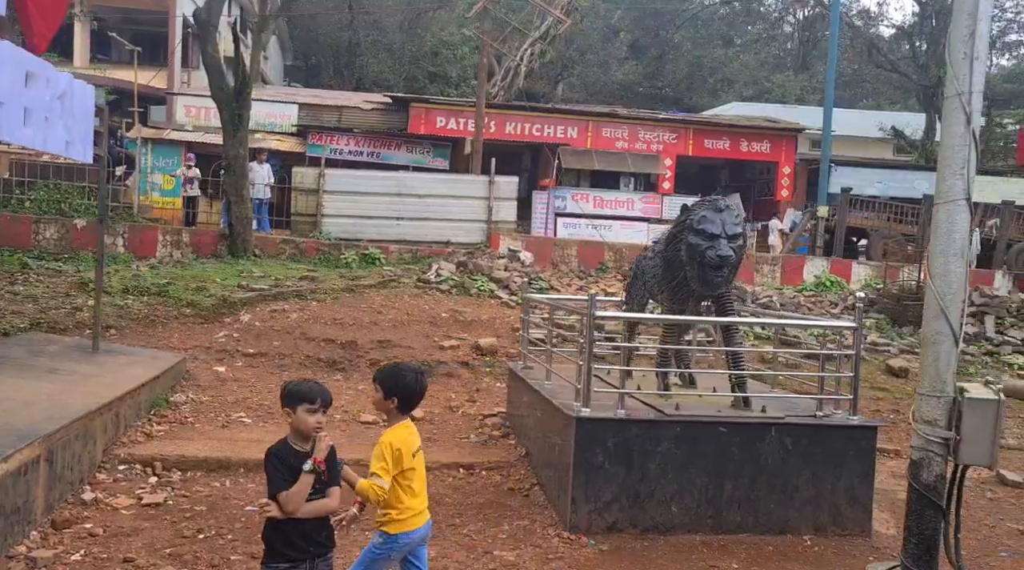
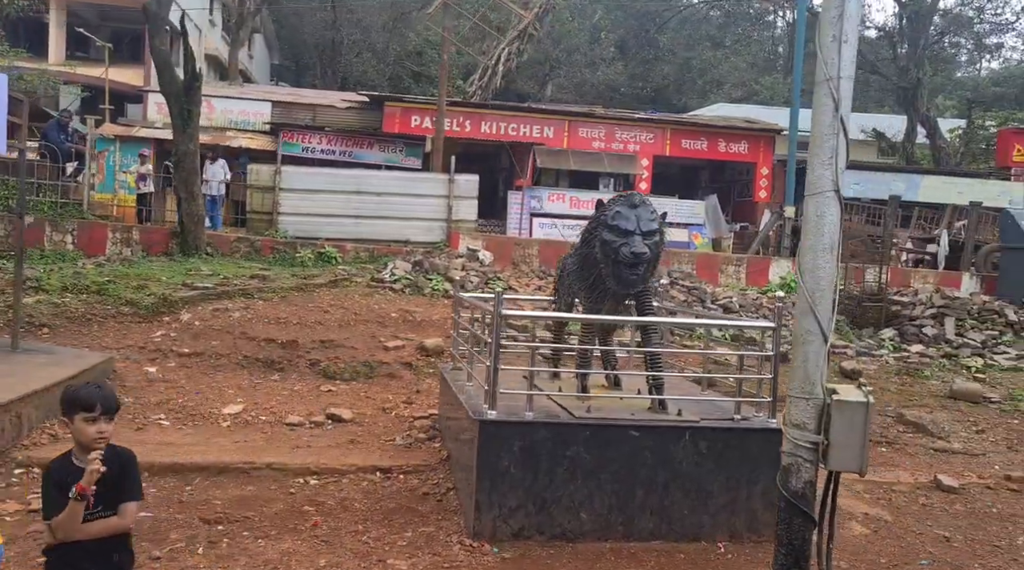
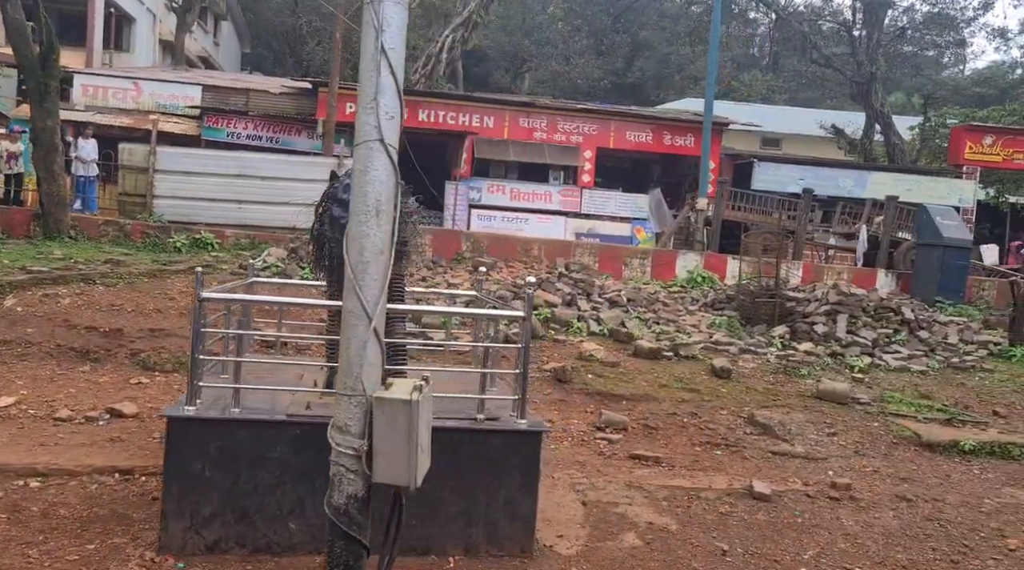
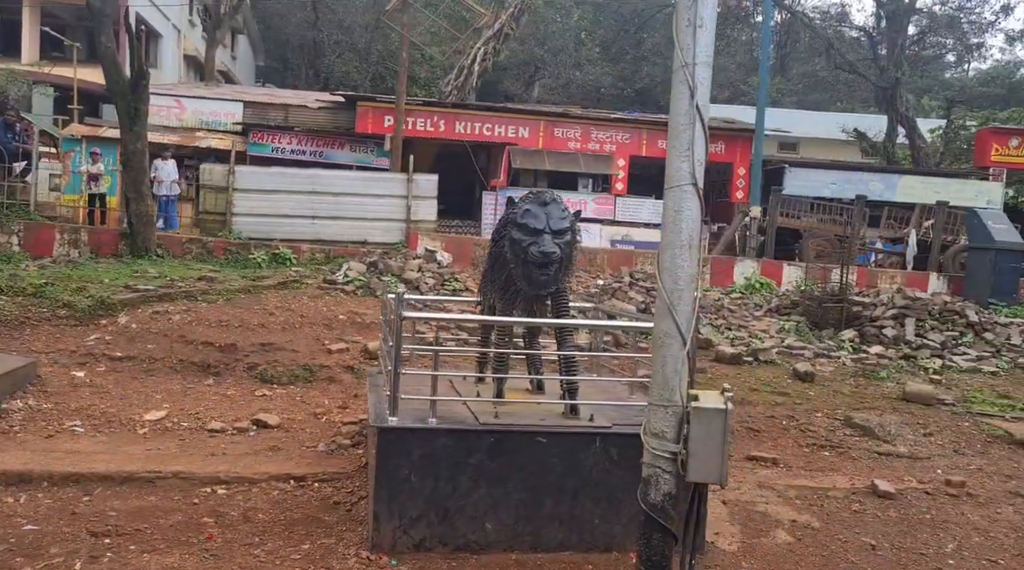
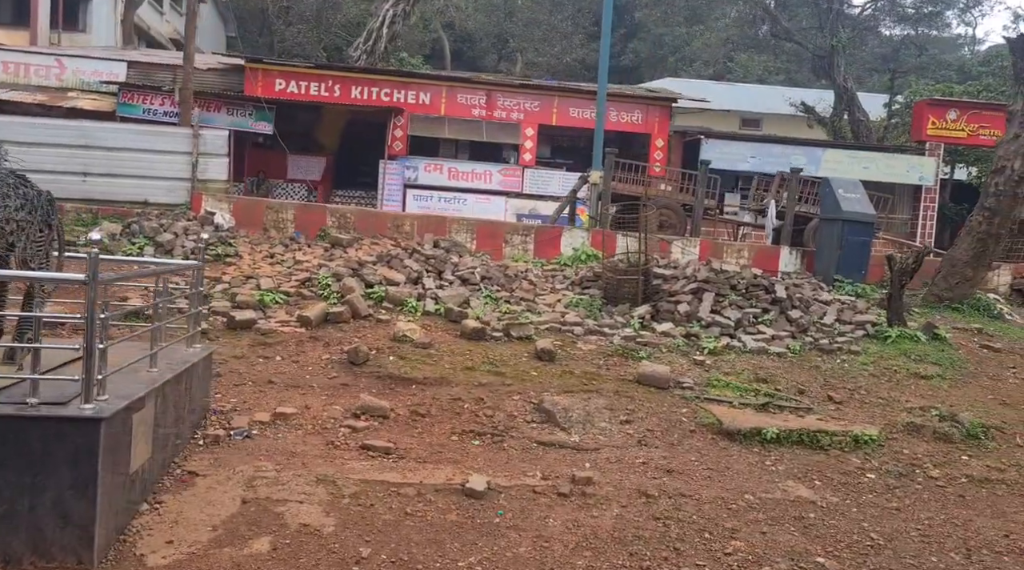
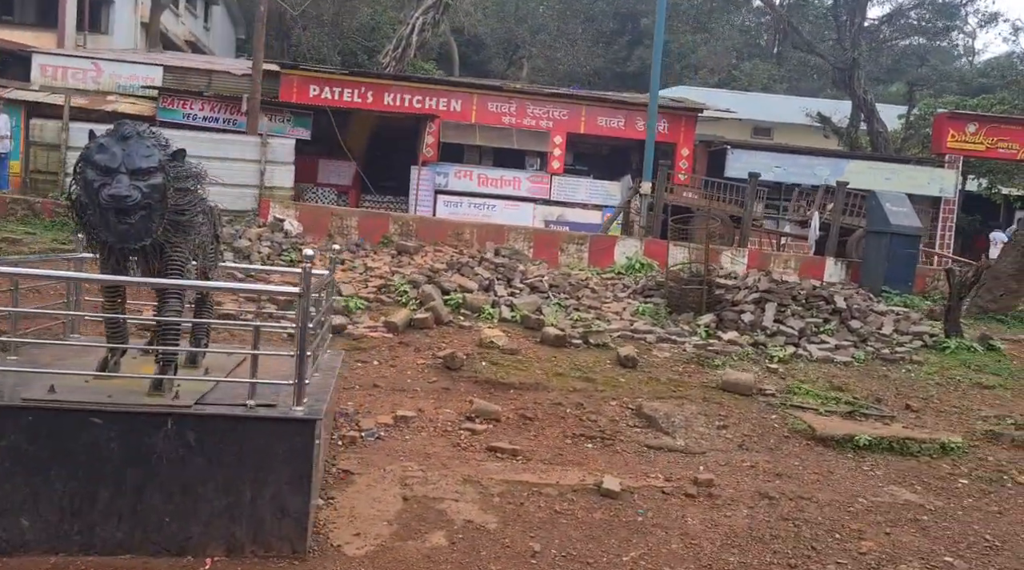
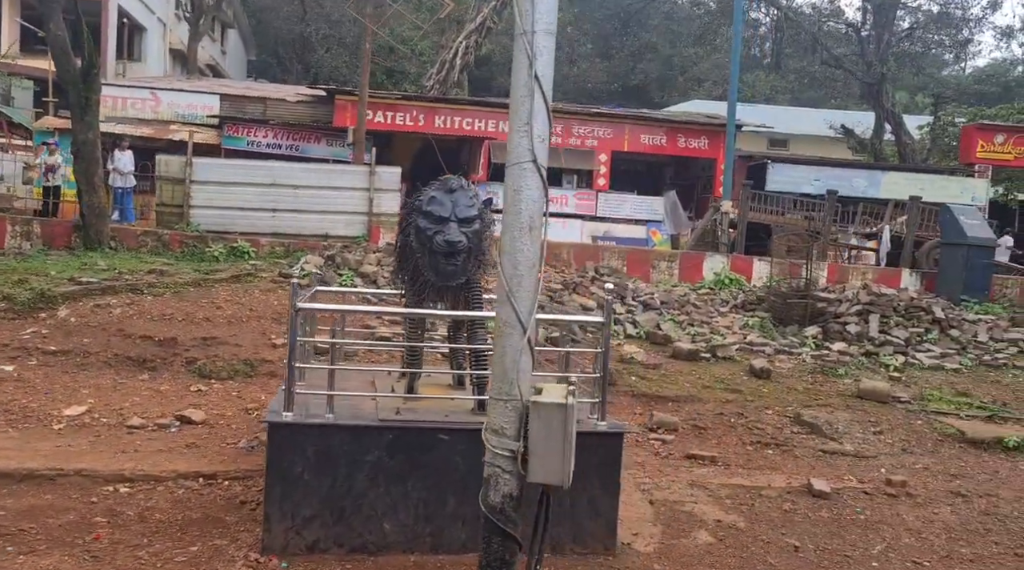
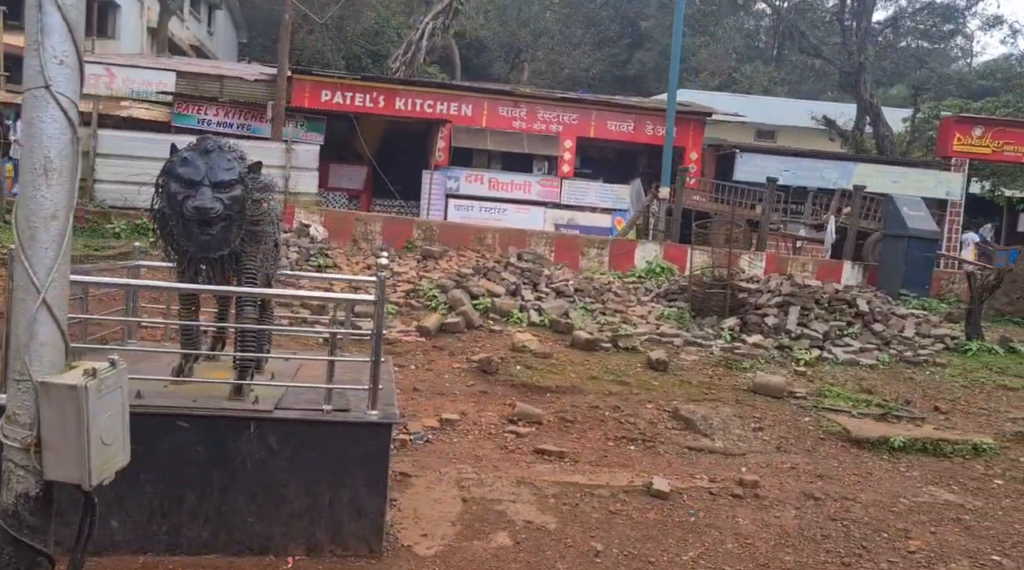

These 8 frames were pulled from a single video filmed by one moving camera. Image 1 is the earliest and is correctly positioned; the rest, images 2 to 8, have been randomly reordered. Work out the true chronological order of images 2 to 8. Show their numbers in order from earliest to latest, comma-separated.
2, 4, 7, 3, 8, 6, 5
